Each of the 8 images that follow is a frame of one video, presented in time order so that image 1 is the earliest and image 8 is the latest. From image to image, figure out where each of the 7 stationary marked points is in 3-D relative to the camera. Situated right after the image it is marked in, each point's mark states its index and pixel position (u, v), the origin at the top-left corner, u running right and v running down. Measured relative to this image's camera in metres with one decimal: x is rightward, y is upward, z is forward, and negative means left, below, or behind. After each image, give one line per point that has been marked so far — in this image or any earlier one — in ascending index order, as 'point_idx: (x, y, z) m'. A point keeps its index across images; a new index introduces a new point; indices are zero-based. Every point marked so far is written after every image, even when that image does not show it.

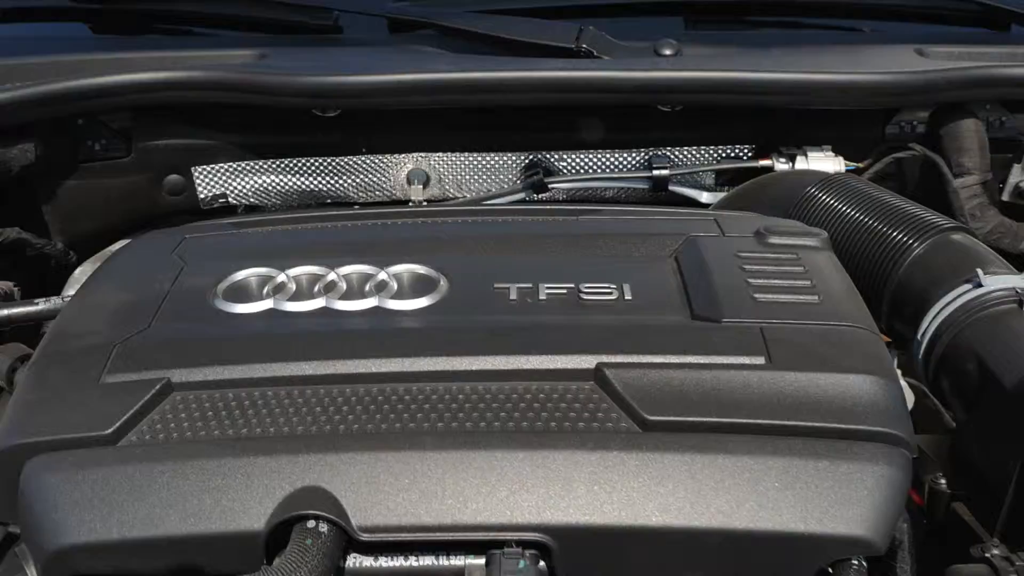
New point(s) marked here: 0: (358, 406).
0: (-0.1, -0.1, +0.6) m
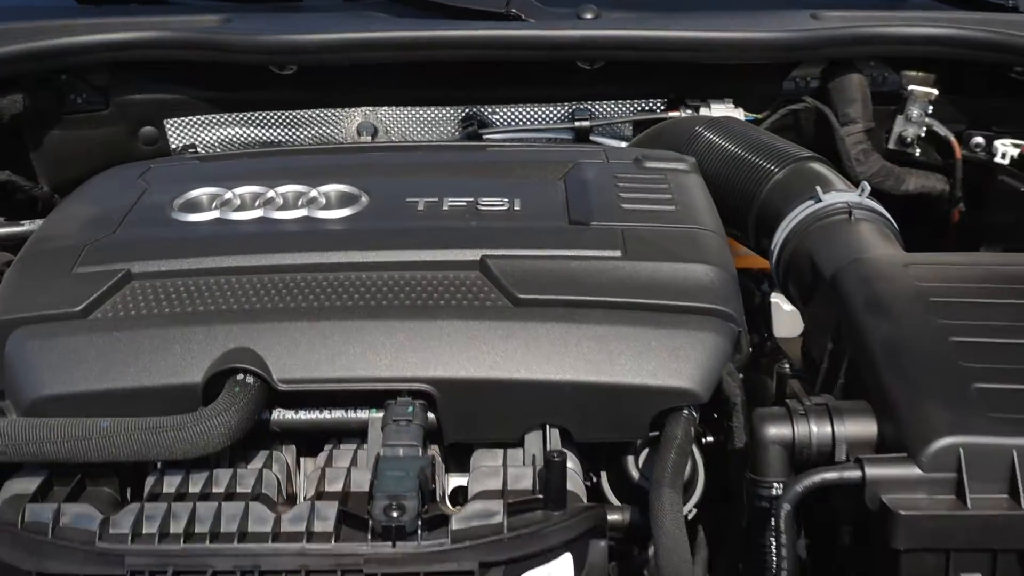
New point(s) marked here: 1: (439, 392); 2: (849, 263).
0: (-0.2, 0.0, +0.8) m
1: (0.0, -0.1, +0.7) m
2: (+0.2, 0.0, +0.8) m
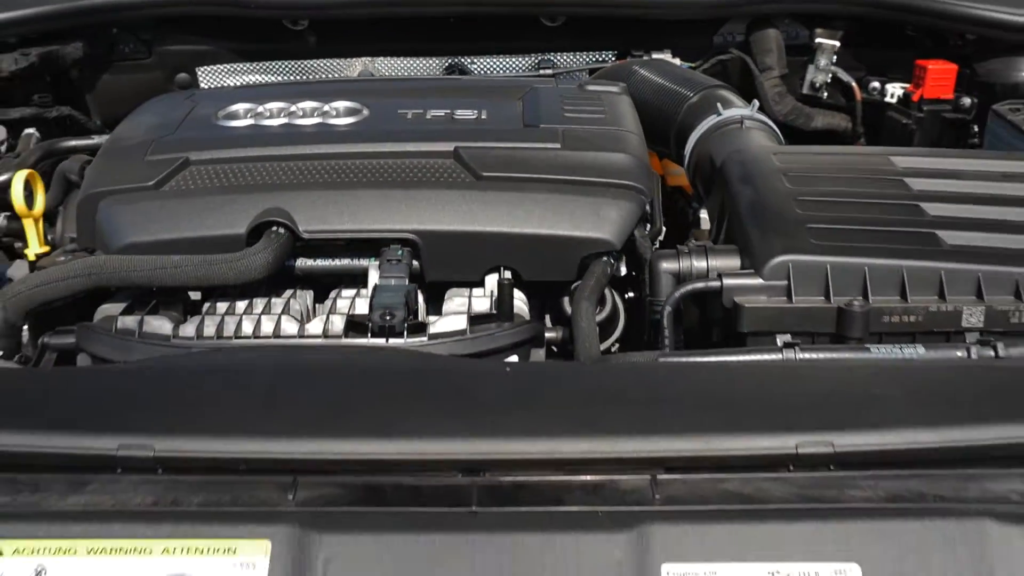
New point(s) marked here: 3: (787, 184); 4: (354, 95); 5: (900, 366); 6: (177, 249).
0: (-0.2, +0.1, +1.0) m
1: (-0.1, 0.0, +0.9) m
2: (+0.2, +0.1, +1.1) m
3: (+0.2, +0.1, +1.0) m
4: (-0.2, +0.2, +1.2) m
5: (+0.3, -0.1, +0.7) m
6: (-0.3, 0.0, +1.0) m
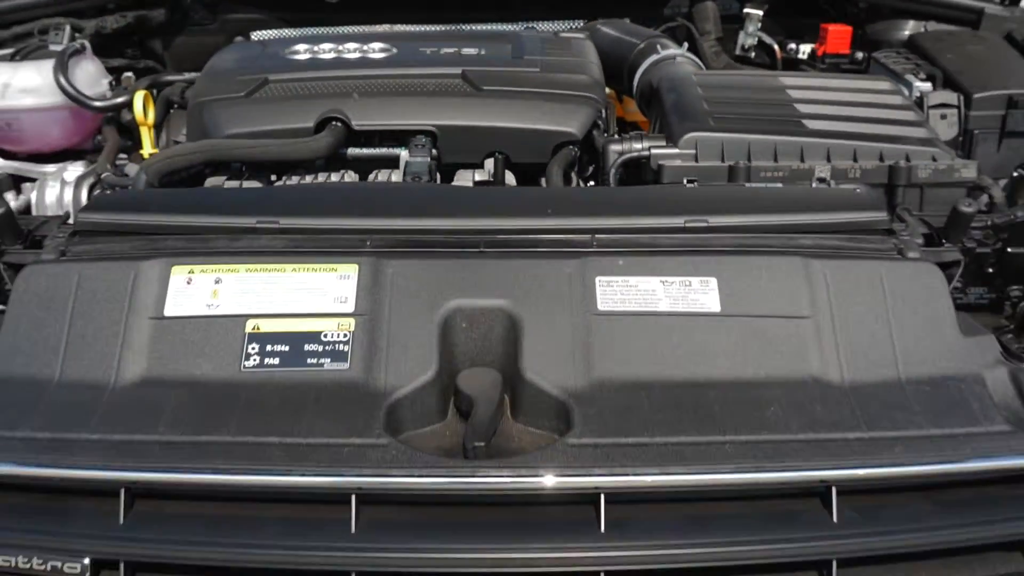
0: (-0.2, +0.3, +1.4) m
1: (-0.1, +0.2, +1.3) m
2: (+0.2, +0.3, +1.4) m
3: (+0.2, +0.2, +1.4) m
4: (-0.2, +0.3, +1.6) m
5: (+0.3, +0.1, +1.1) m
6: (-0.3, +0.2, +1.3) m
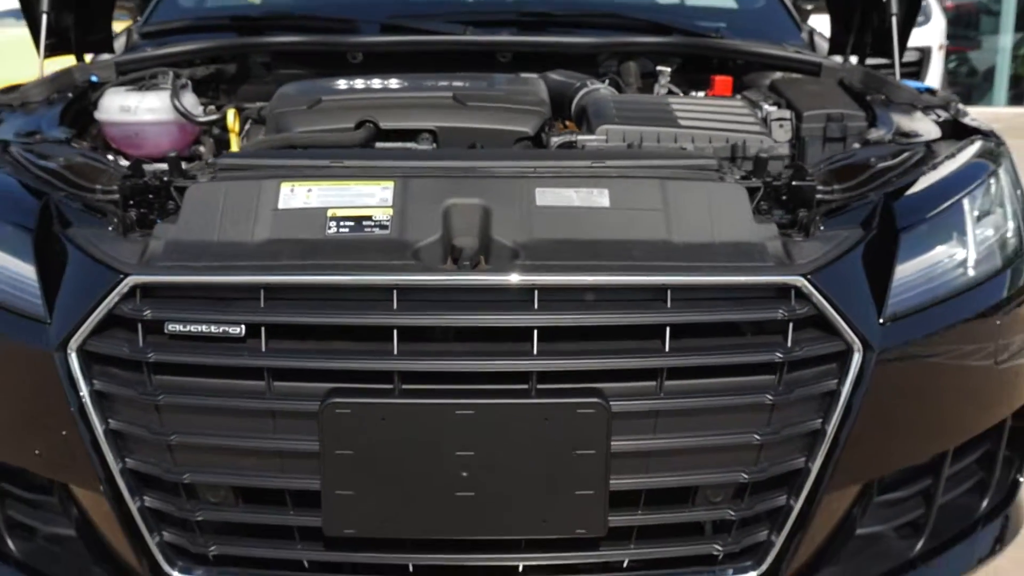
0: (-0.2, +0.3, +2.0) m
1: (-0.1, +0.3, +2.0) m
2: (+0.1, +0.4, +2.1) m
3: (+0.2, +0.3, +2.0) m
4: (-0.2, +0.4, +2.2) m
5: (+0.2, +0.2, +1.8) m
6: (-0.3, +0.3, +2.0) m
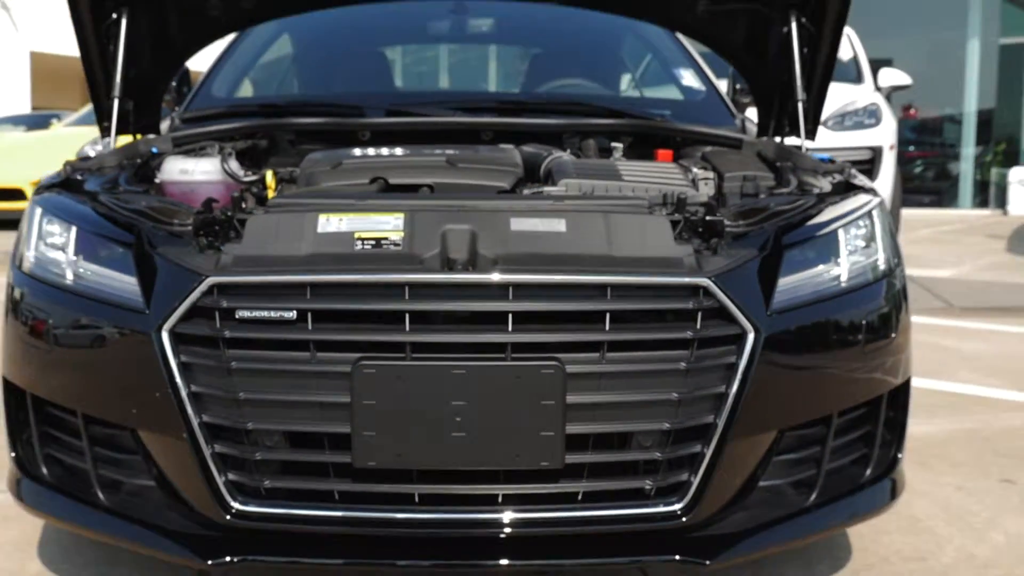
0: (-0.3, +0.3, +2.6) m
1: (-0.2, +0.2, +2.5) m
2: (+0.1, +0.3, +2.7) m
3: (+0.1, +0.3, +2.6) m
4: (-0.3, +0.3, +2.8) m
5: (+0.2, +0.2, +2.3) m
6: (-0.4, +0.2, +2.5) m
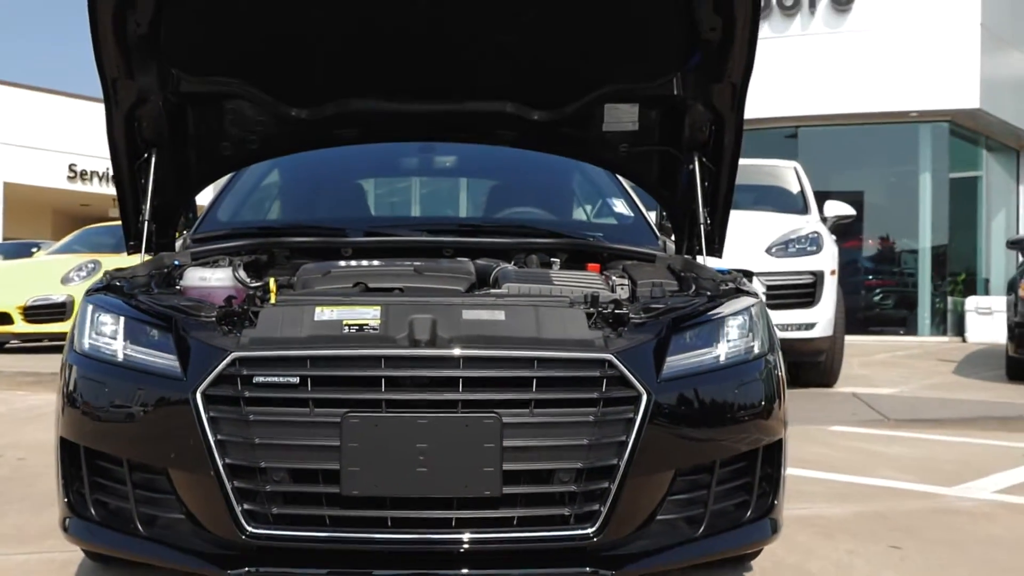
0: (-0.4, 0.0, +3.2) m
1: (-0.3, 0.0, +3.1) m
2: (0.0, 0.0, +3.3) m
3: (0.0, 0.0, +3.2) m
4: (-0.4, +0.1, +3.4) m
5: (0.0, 0.0, +3.0) m
6: (-0.5, 0.0, +3.1) m
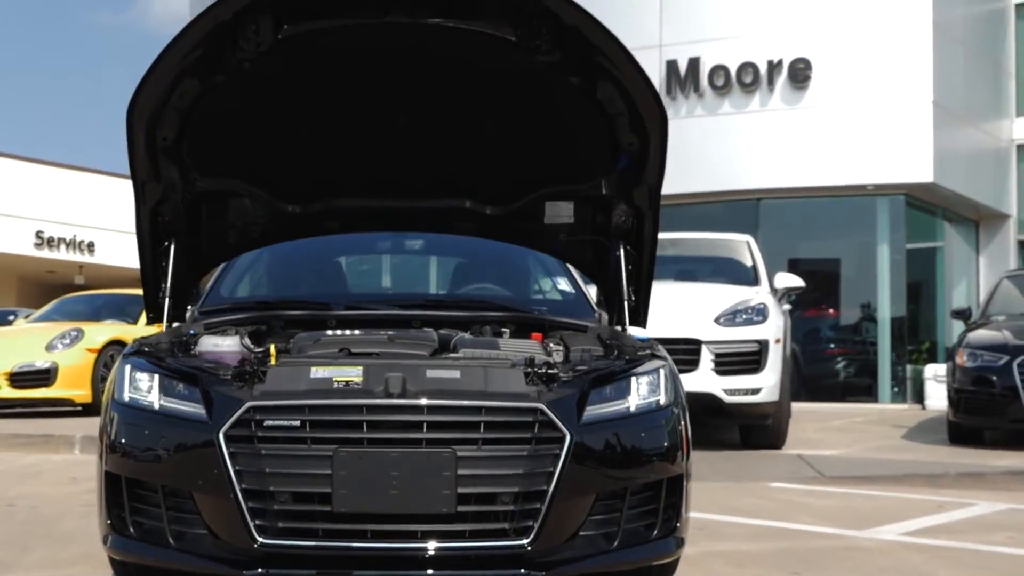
0: (-0.6, -0.2, +4.0) m
1: (-0.5, -0.2, +3.9) m
2: (-0.2, -0.2, +4.1) m
3: (-0.2, -0.2, +4.0) m
4: (-0.6, -0.2, +4.2) m
5: (-0.1, -0.2, +3.7) m
6: (-0.7, -0.2, +3.9) m
